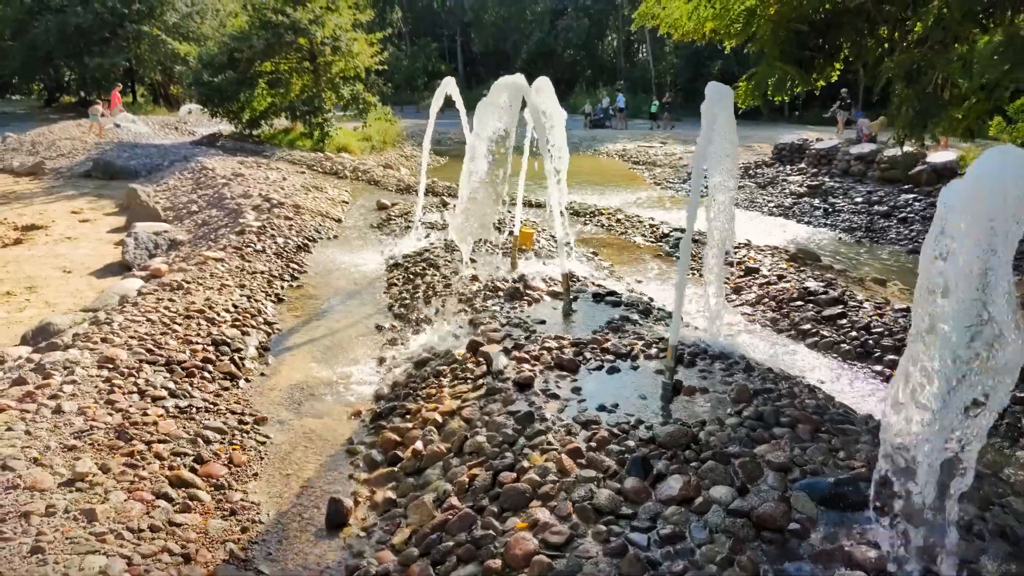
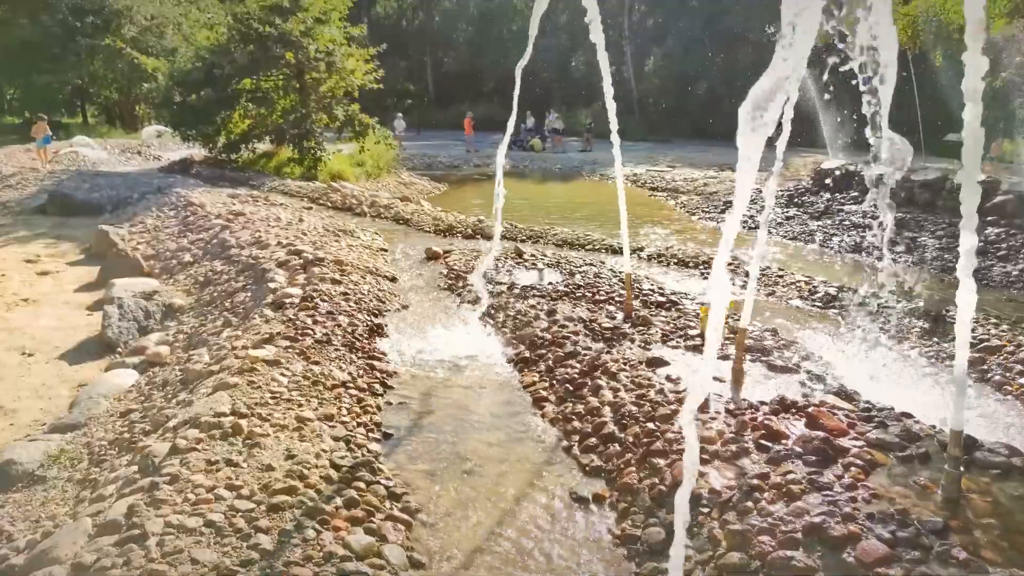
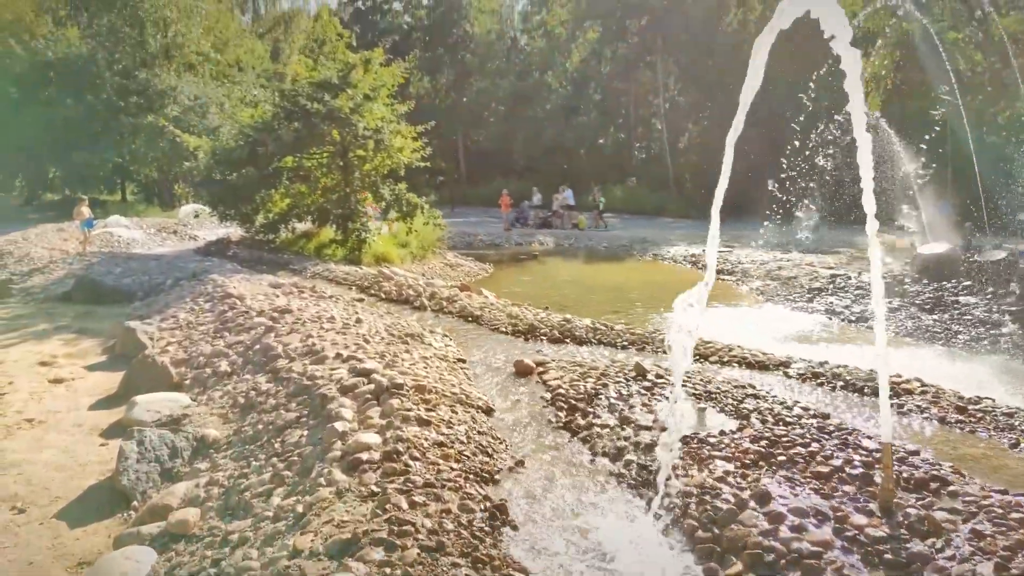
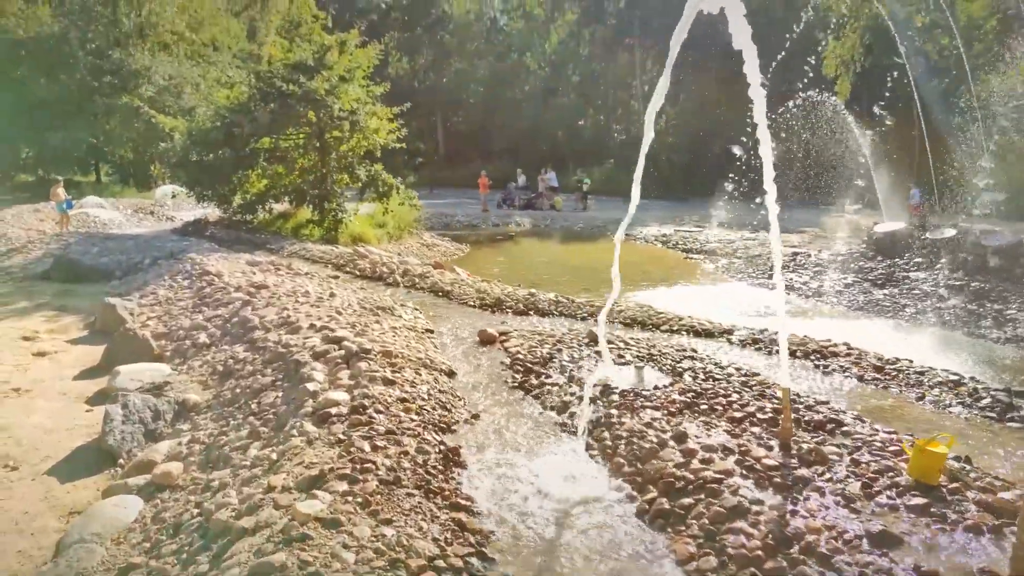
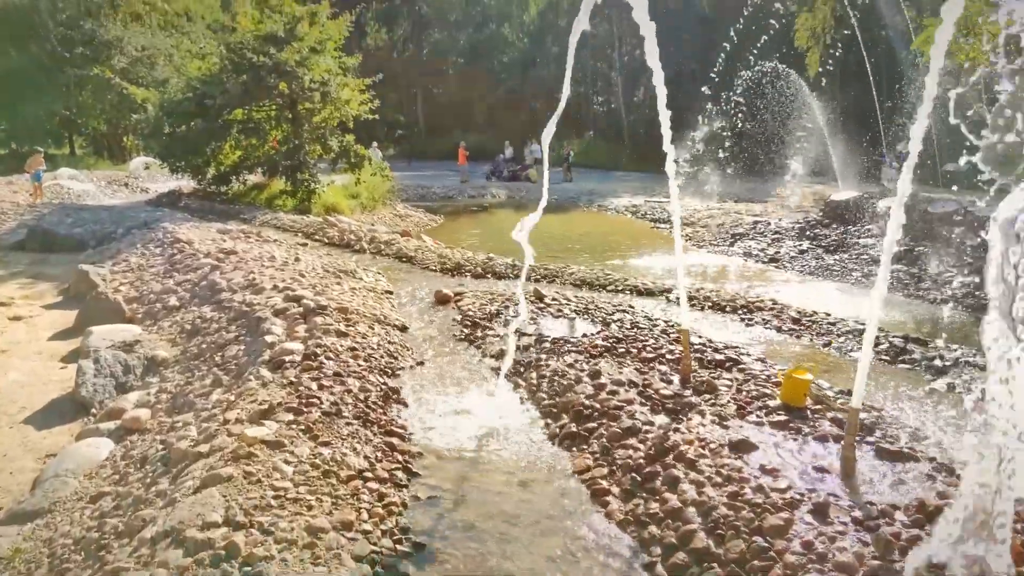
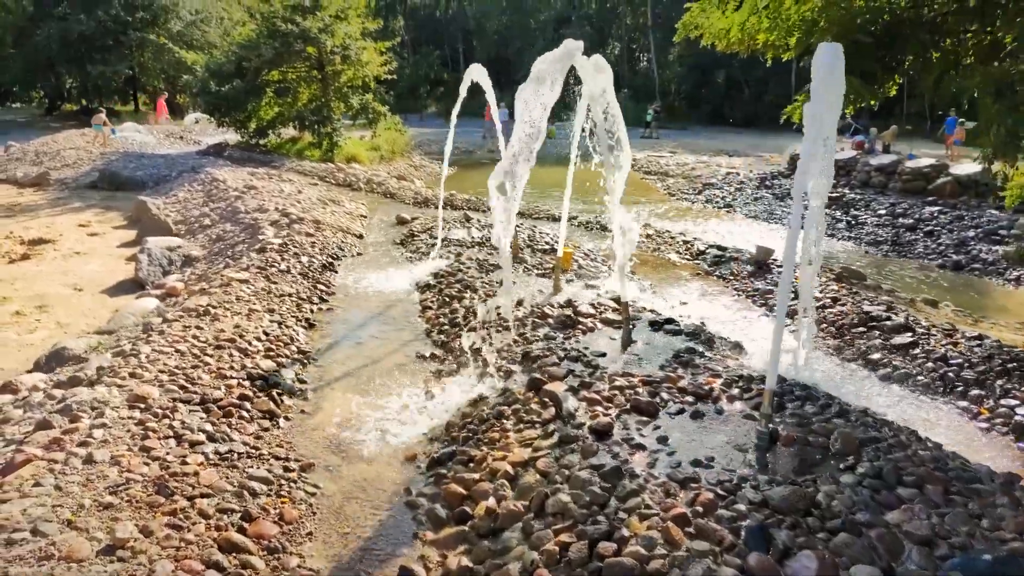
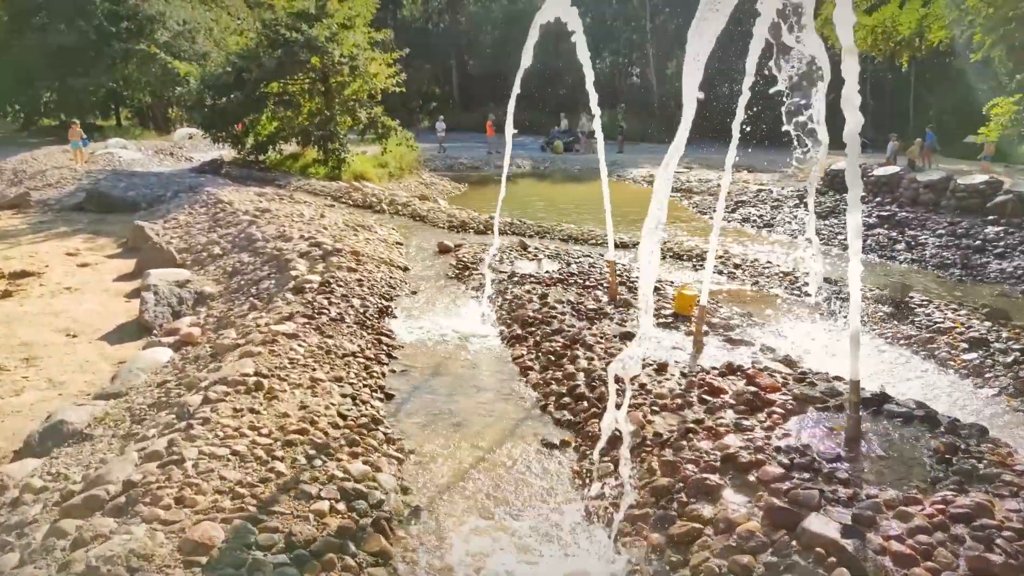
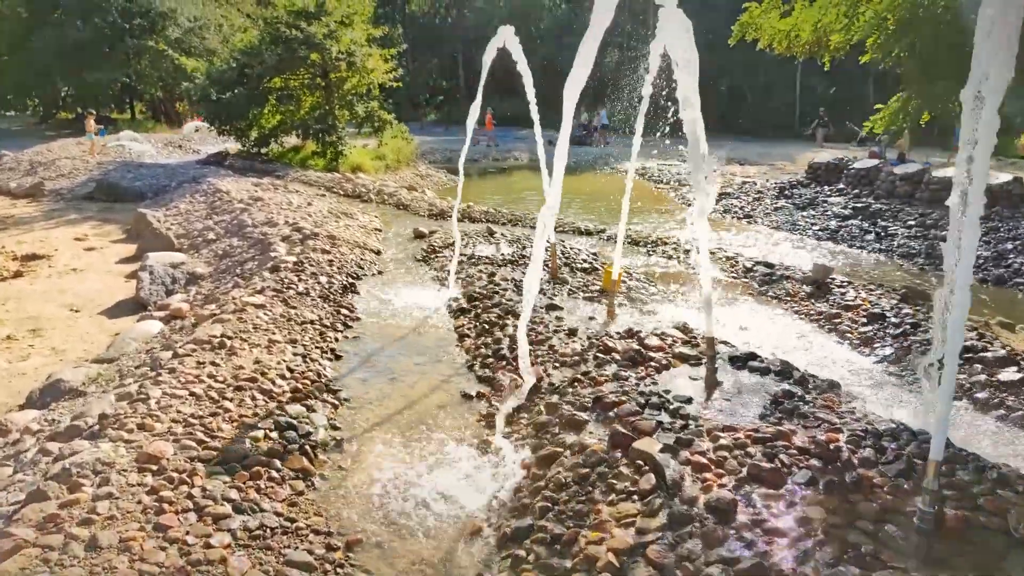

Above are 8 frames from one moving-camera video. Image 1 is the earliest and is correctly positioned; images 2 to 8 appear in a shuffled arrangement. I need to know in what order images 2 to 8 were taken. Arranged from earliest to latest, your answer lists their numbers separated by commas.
6, 8, 7, 2, 5, 4, 3
